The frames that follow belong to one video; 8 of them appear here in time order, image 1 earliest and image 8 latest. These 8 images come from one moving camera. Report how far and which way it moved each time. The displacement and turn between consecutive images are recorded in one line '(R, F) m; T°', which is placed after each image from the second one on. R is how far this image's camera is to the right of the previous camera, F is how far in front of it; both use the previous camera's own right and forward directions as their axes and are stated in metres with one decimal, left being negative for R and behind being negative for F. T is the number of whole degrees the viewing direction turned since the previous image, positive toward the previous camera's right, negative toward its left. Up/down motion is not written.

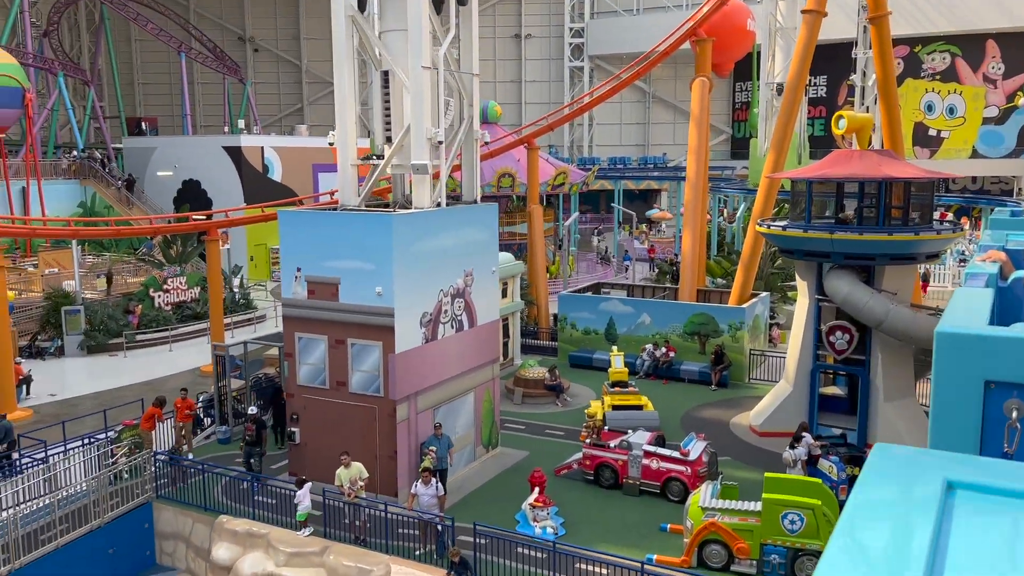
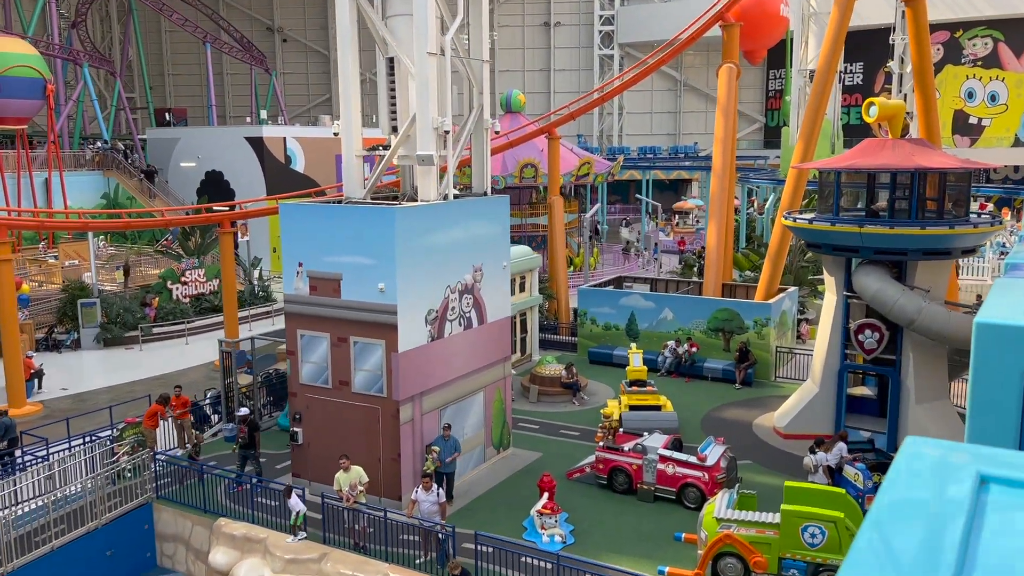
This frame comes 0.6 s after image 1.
(+0.3, +0.5) m; -2°
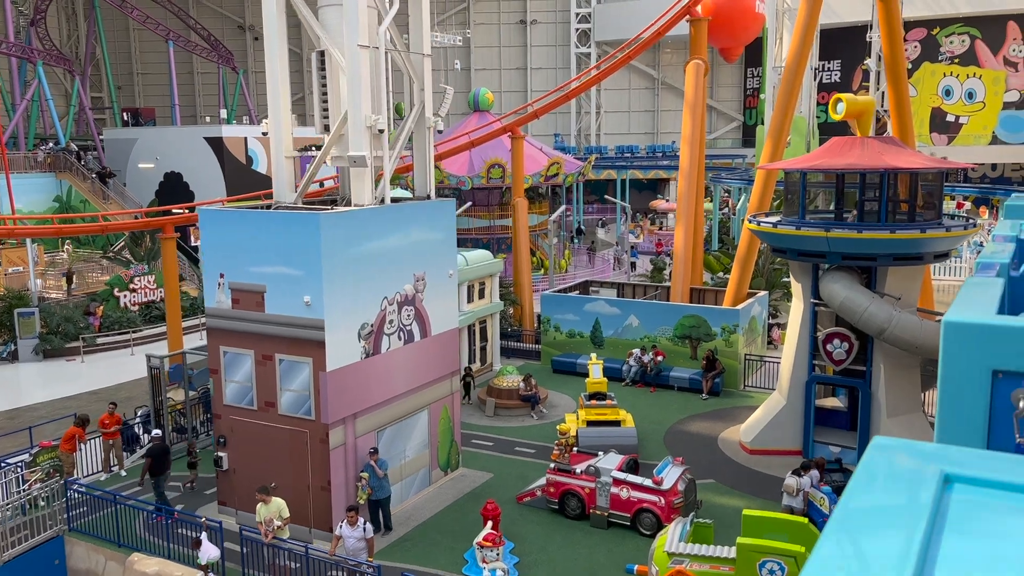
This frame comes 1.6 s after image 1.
(+0.5, +0.8) m; +1°
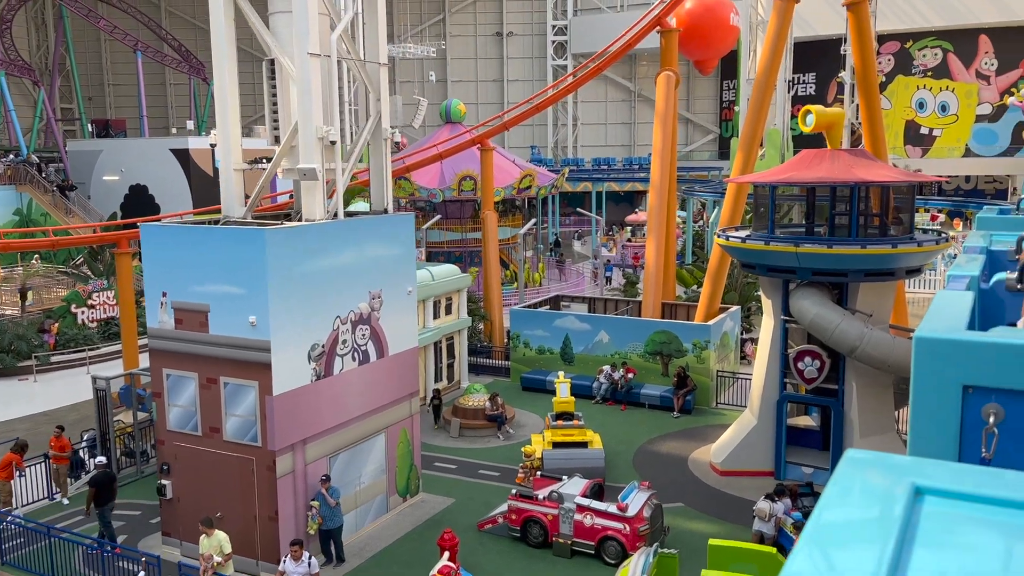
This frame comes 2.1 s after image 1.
(+0.3, +0.4) m; +1°
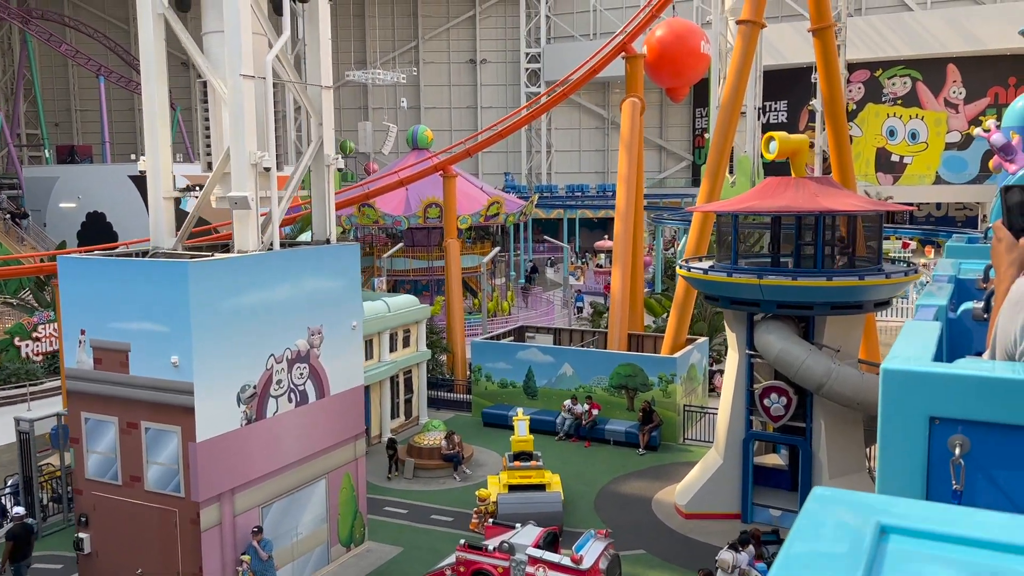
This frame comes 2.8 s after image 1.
(+0.4, +0.6) m; +1°
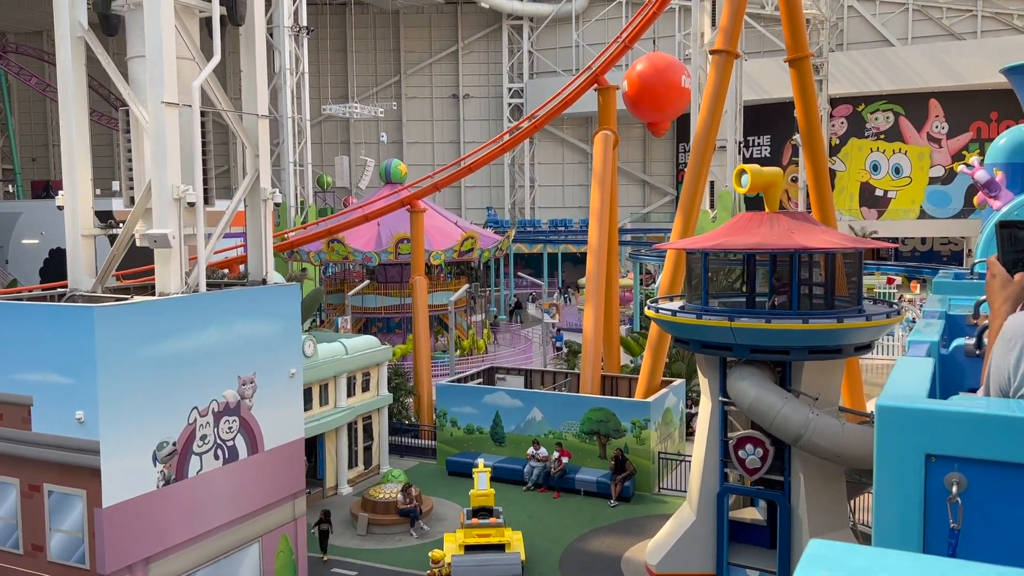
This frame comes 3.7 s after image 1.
(+0.4, +0.8) m; +1°
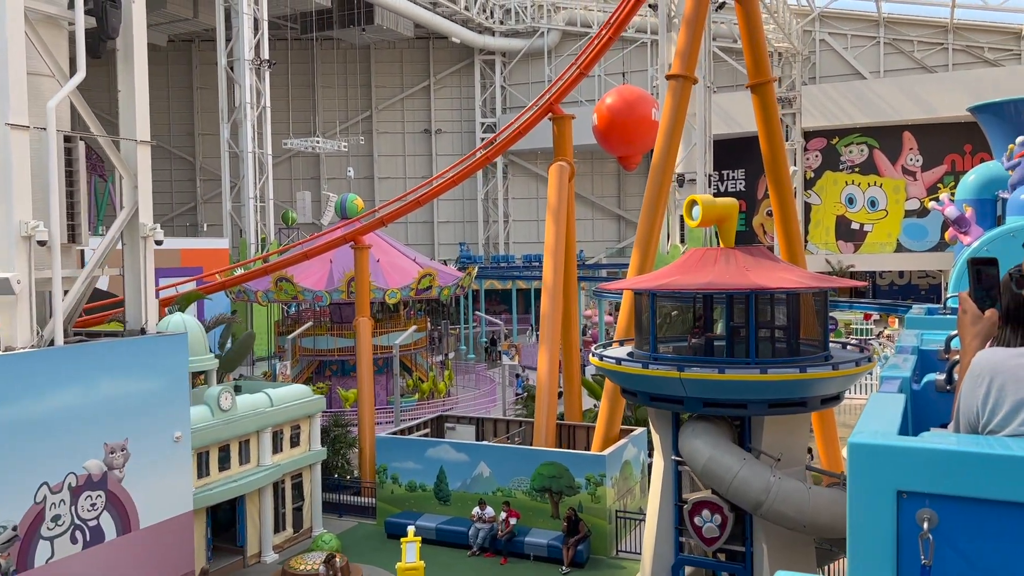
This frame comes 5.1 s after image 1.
(+0.7, +1.2) m; +1°
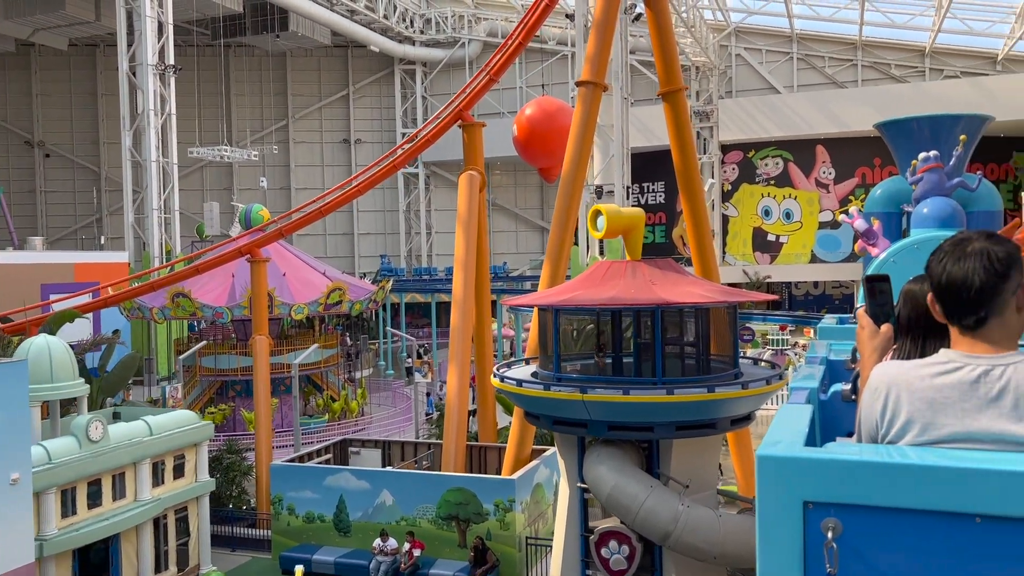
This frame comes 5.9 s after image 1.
(+0.4, +0.7) m; +5°
